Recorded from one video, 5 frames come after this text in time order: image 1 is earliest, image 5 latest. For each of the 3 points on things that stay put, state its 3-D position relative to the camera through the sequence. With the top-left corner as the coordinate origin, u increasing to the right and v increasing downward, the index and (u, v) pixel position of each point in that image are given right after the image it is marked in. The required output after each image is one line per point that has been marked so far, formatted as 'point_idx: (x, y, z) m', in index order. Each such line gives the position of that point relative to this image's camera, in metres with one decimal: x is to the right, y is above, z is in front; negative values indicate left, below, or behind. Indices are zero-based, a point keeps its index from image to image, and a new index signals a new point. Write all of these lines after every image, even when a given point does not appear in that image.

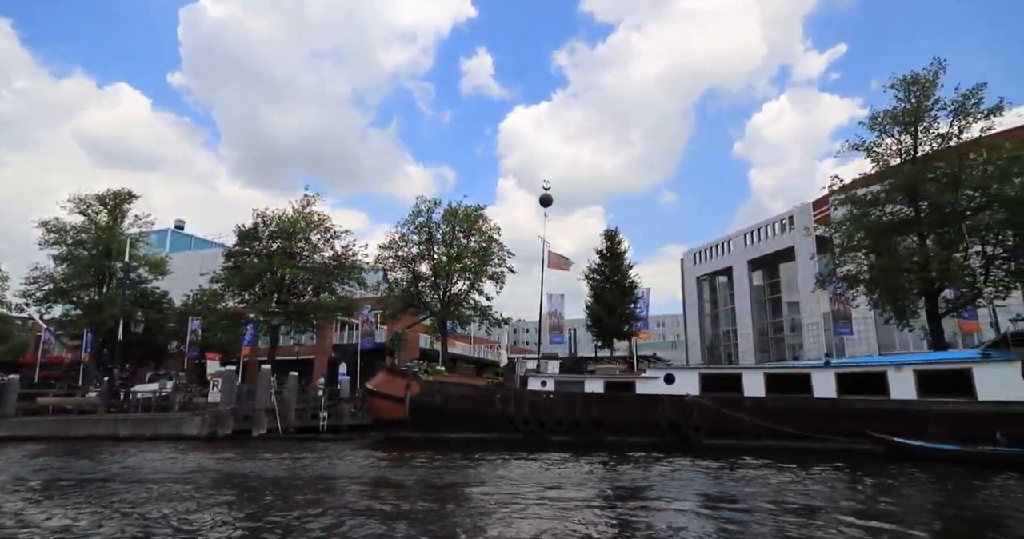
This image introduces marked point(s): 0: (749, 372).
0: (+7.0, -3.0, +17.2) m
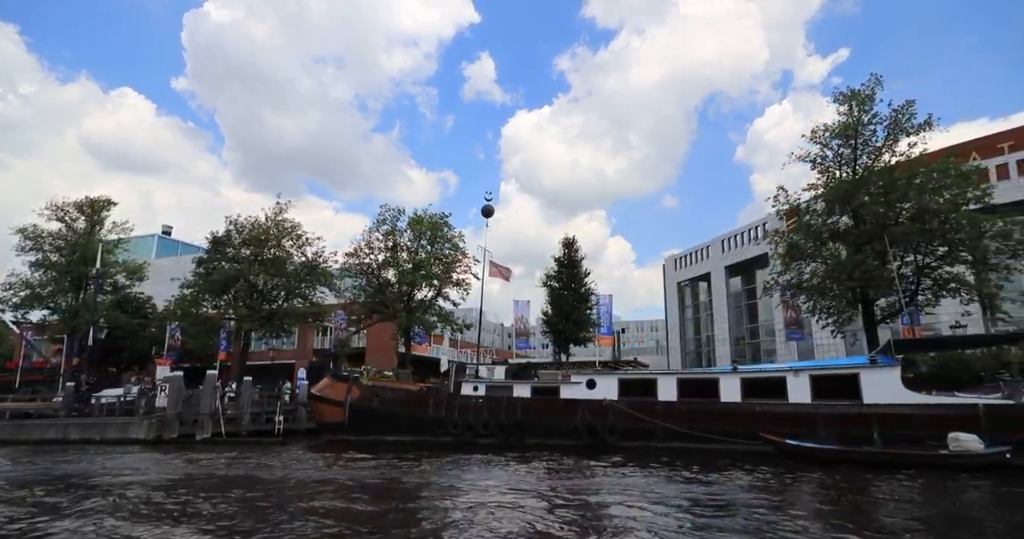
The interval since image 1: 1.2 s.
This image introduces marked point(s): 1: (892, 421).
0: (+4.7, -3.3, +18.2) m
1: (+9.8, -3.9, +15.1) m
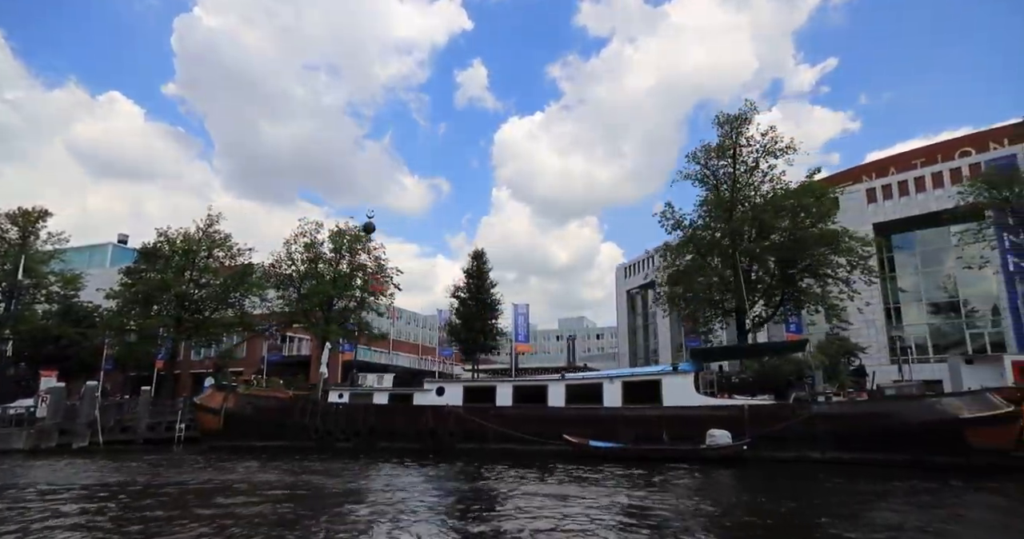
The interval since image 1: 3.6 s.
0: (-0.4, -3.8, +19.8) m
1: (+4.8, -4.4, +16.9) m
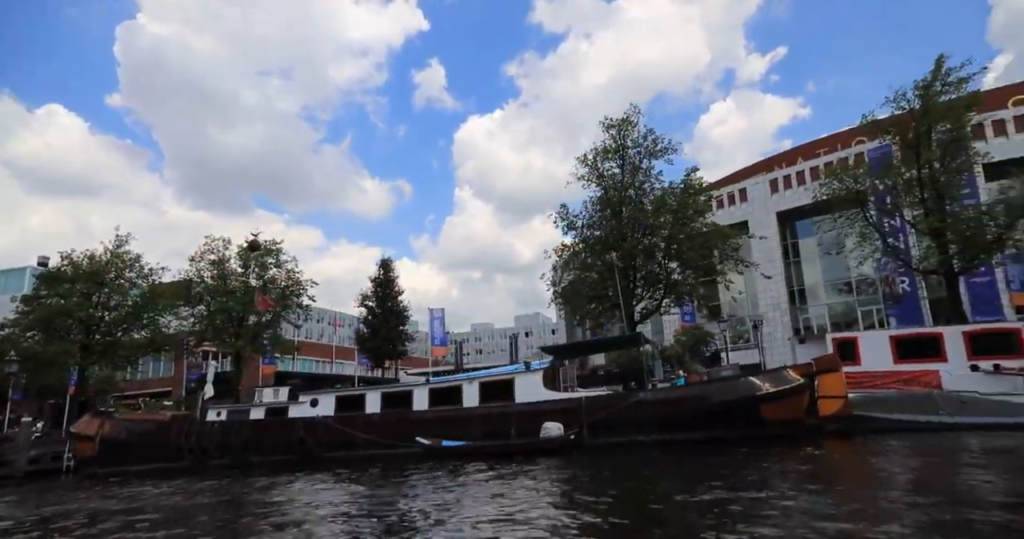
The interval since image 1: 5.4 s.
0: (-4.9, -4.2, +20.4) m
1: (+0.5, -4.5, +18.0) m
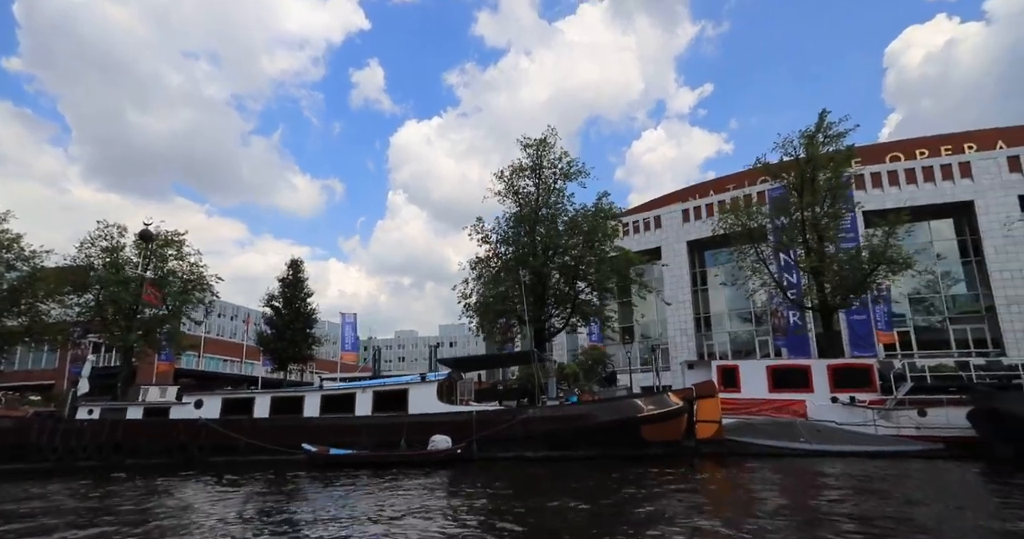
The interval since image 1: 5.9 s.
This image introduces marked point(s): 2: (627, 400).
0: (-8.4, -4.2, +19.7) m
1: (-2.8, -4.8, +17.9) m
2: (+3.2, -3.7, +16.7) m
